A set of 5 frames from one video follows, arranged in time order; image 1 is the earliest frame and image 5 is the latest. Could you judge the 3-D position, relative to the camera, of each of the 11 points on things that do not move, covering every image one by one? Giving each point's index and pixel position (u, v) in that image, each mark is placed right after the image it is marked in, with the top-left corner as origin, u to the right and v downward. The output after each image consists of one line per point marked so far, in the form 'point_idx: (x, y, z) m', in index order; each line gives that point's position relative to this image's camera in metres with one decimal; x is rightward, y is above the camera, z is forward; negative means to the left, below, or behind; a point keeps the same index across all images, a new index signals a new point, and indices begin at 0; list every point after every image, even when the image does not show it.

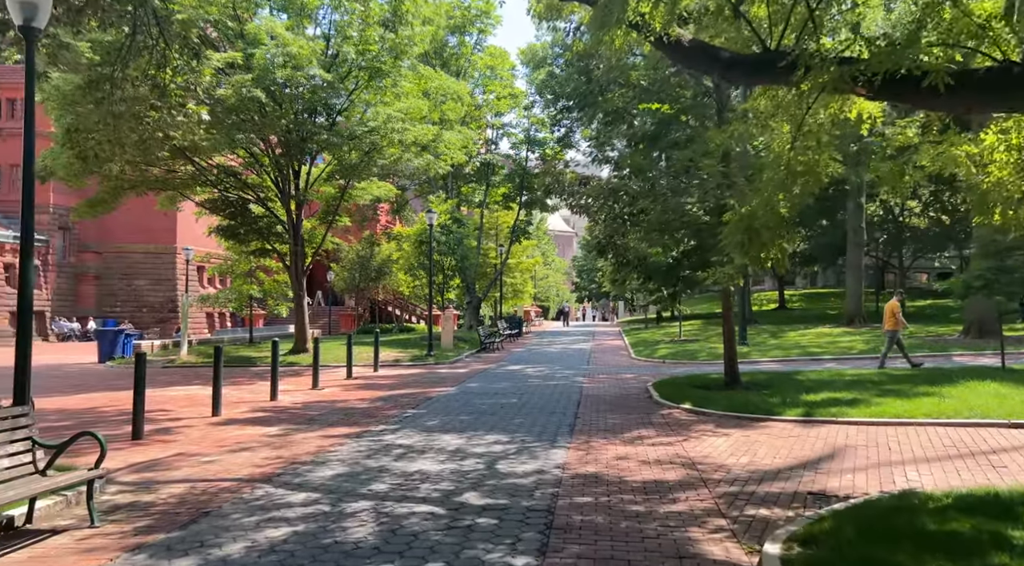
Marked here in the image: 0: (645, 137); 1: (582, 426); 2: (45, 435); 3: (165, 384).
0: (+2.2, +2.4, +13.3) m
1: (+0.8, -1.7, +9.5) m
2: (-5.9, -2.0, +10.2) m
3: (-7.8, -2.3, +18.1) m
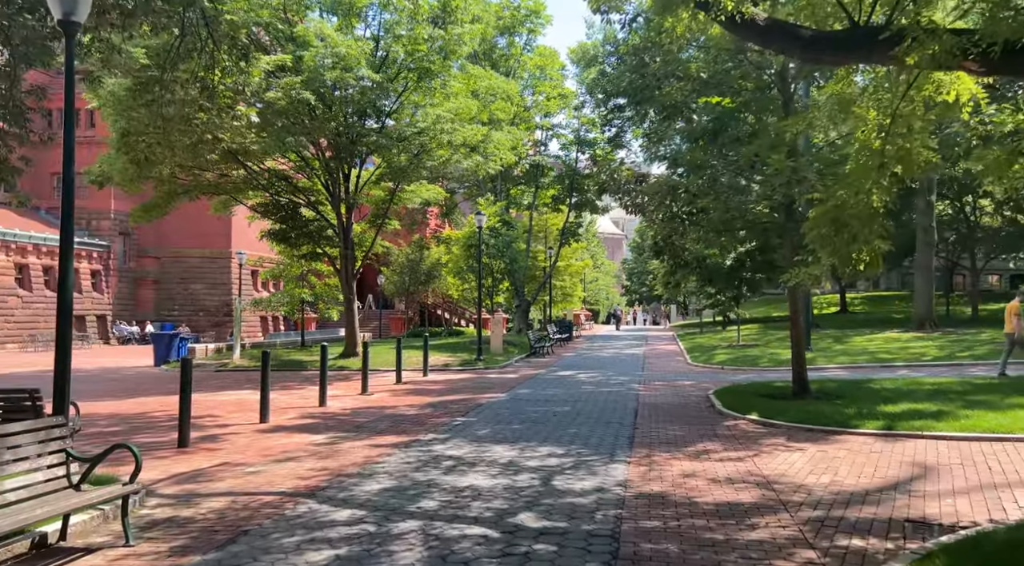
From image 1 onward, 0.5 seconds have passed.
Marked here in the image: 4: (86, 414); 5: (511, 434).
0: (+3.0, +2.4, +12.6) m
1: (+1.5, -1.7, +9.0) m
2: (-5.3, -2.0, +10.1) m
3: (-6.6, -2.3, +18.1) m
4: (-7.1, -2.2, +13.3) m
5: (0.0, -1.9, +9.8) m
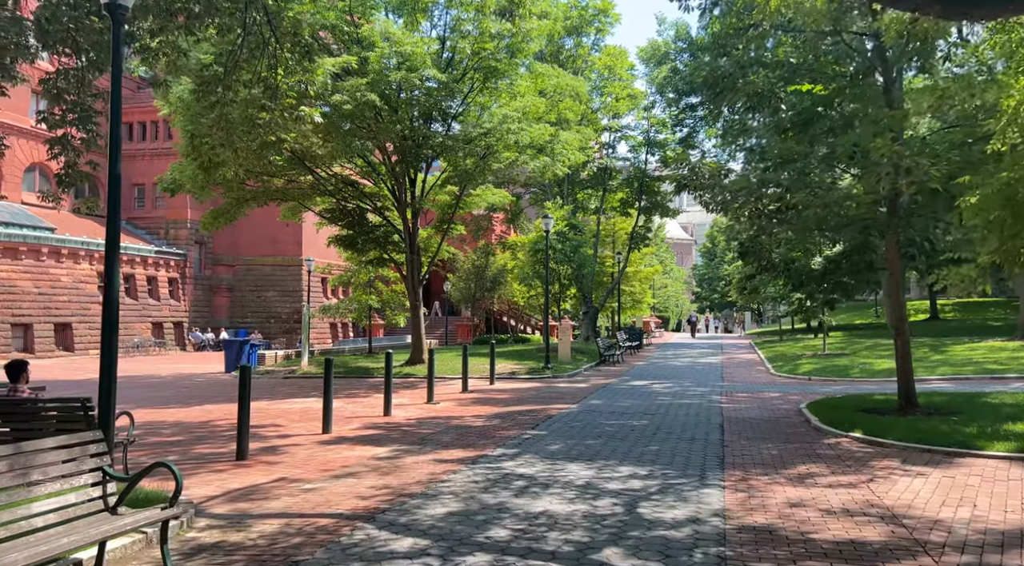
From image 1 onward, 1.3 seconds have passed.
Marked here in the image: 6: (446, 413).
0: (+4.1, +2.3, +11.6) m
1: (+2.2, -1.8, +8.1) m
2: (-4.4, -2.1, +9.7) m
3: (-5.1, -2.5, +17.8) m
4: (-5.9, -2.3, +13.0) m
5: (+0.8, -1.9, +9.0) m
6: (-1.1, -2.2, +13.5) m
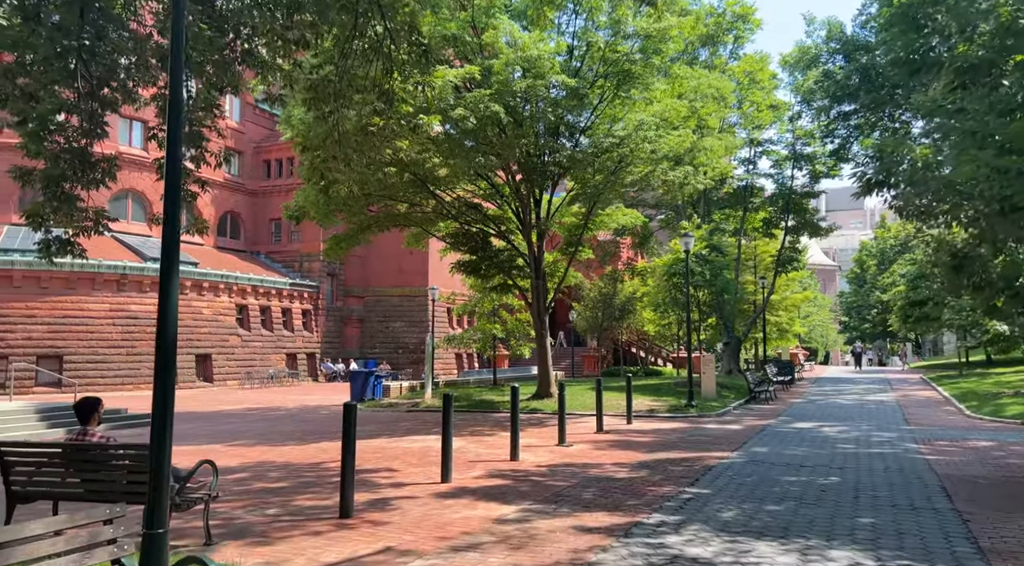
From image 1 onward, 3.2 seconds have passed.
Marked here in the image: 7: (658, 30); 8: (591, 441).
0: (+5.9, +2.1, +9.2) m
1: (+3.5, -1.9, +5.8) m
2: (-2.8, -2.4, +8.4) m
3: (-2.2, -3.0, +16.5) m
4: (-3.8, -2.7, +11.9) m
5: (+2.3, -2.1, +7.0) m
6: (+1.0, -2.6, +11.6) m
7: (+3.0, +5.3, +16.7) m
8: (+1.3, -2.7, +13.8) m
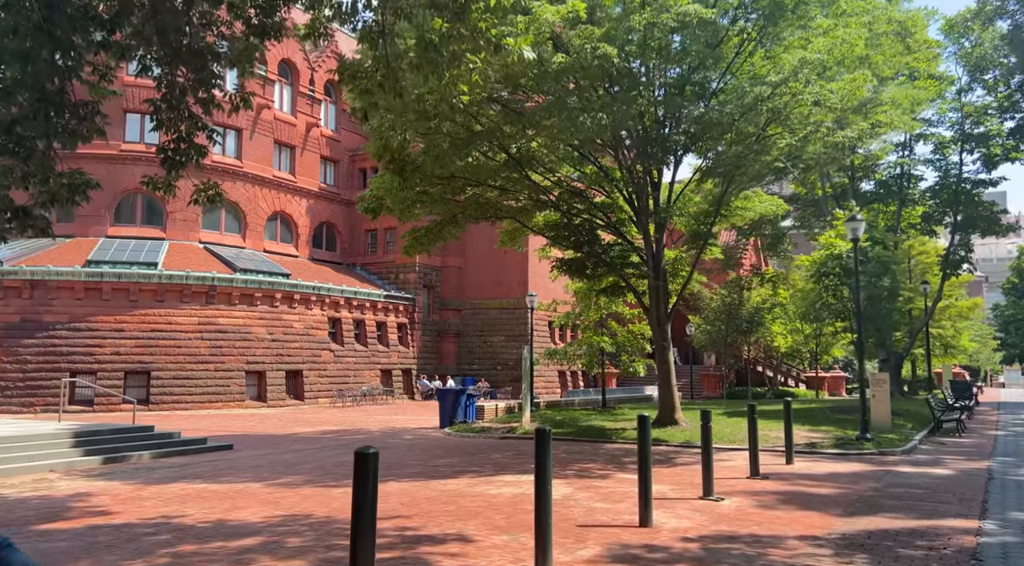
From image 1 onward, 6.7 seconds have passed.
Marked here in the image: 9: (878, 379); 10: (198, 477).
0: (+6.7, +2.4, +4.9) m
1: (+4.0, -1.5, +1.7) m
2: (-1.9, -2.1, +5.1) m
3: (-0.3, -3.0, +13.0) m
4: (-2.4, -2.5, +8.7) m
5: (+2.9, -1.8, +3.0) m
6: (+2.3, -2.4, +7.8) m
7: (+4.9, +5.4, +12.7) m
8: (+2.9, -2.6, +9.9) m
9: (+7.5, -1.9, +16.5) m
10: (-4.8, -3.0, +12.3) m
